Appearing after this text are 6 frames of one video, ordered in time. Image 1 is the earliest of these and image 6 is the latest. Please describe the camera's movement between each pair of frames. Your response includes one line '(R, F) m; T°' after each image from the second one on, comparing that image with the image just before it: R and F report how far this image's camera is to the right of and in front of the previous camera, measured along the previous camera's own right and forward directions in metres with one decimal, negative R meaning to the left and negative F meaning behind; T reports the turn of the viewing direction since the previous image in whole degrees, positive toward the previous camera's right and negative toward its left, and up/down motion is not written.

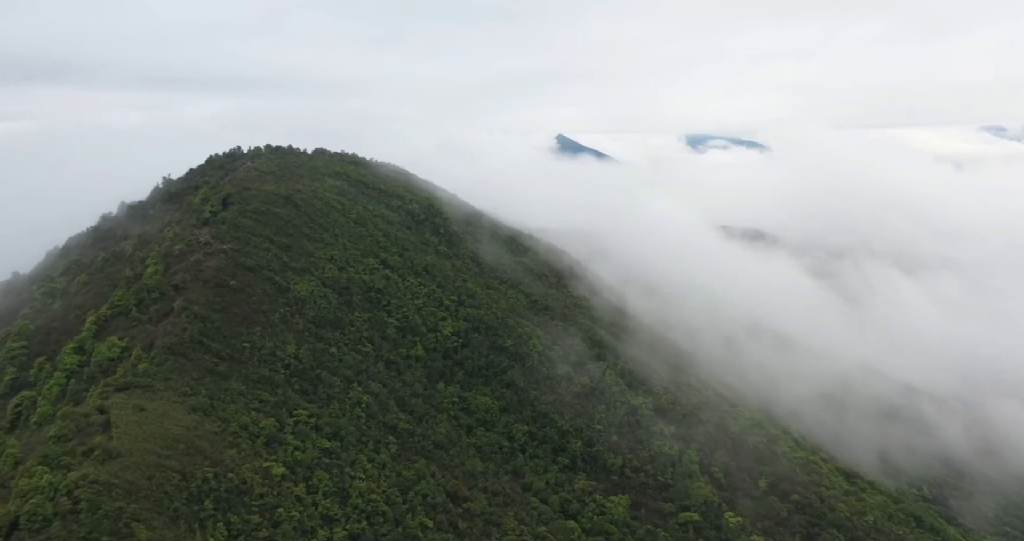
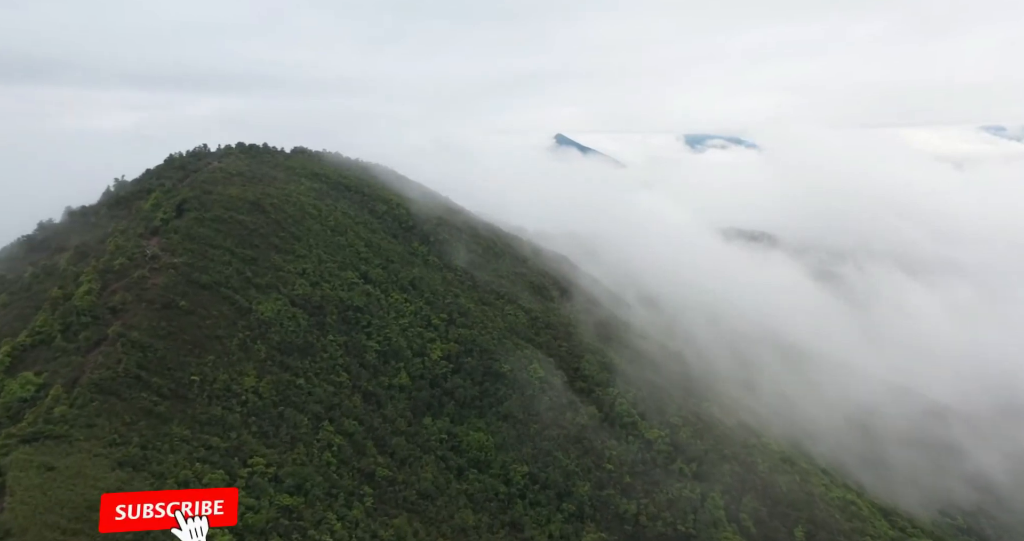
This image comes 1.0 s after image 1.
(+0.1, +6.0) m; 0°
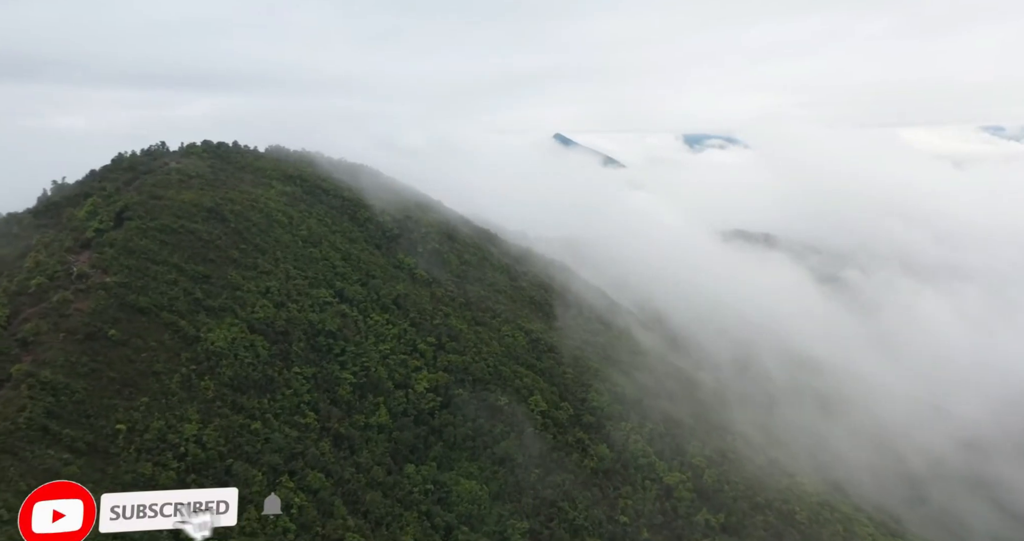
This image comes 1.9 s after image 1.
(+0.1, +6.0) m; 0°
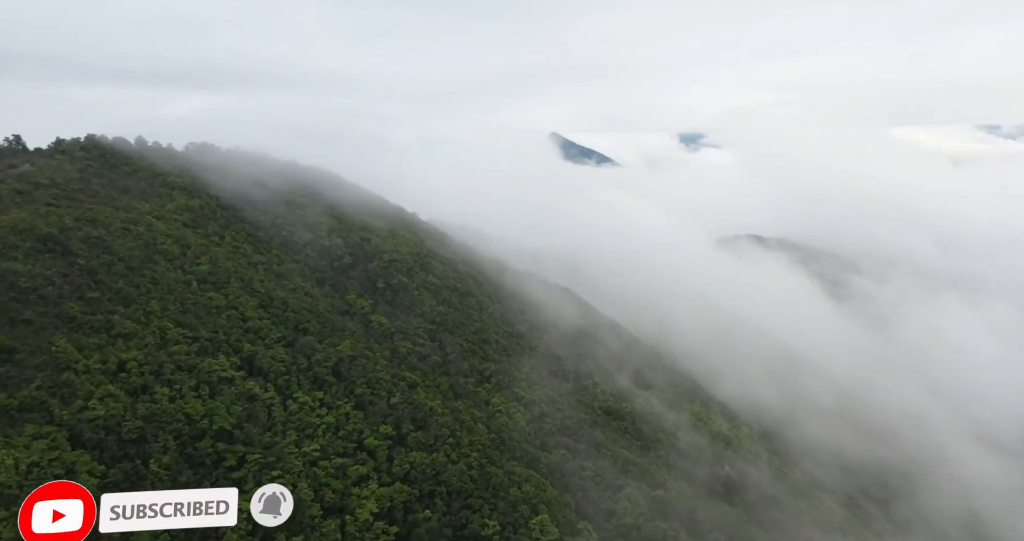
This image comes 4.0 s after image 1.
(+0.3, +13.1) m; 0°
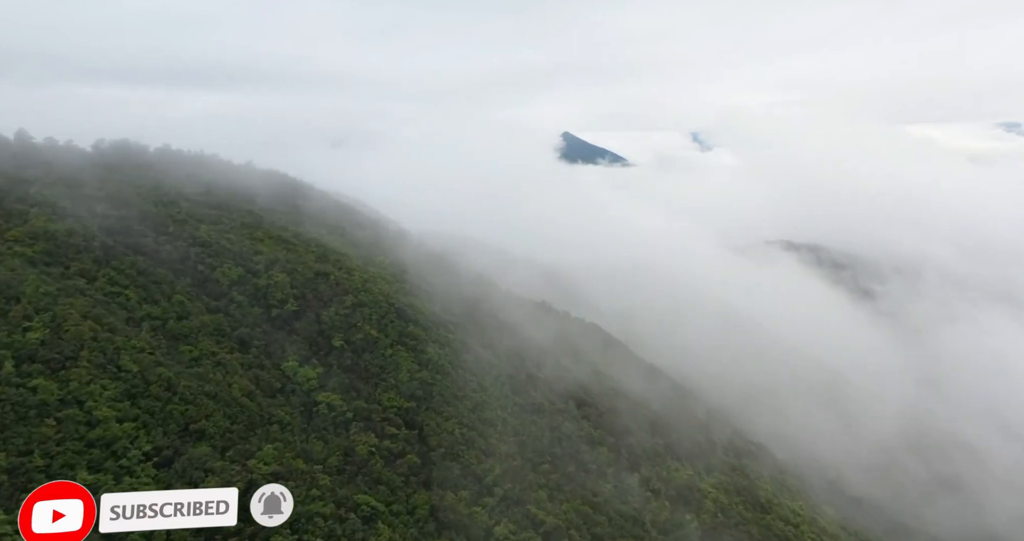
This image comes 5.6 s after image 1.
(-0.1, +10.9) m; -1°
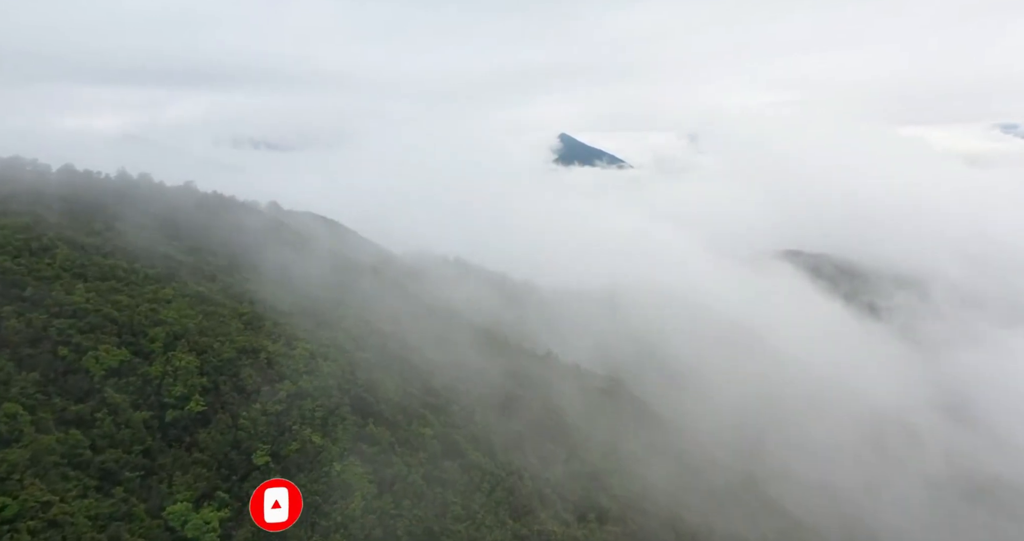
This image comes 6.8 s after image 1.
(0.0, +7.6) m; 0°
